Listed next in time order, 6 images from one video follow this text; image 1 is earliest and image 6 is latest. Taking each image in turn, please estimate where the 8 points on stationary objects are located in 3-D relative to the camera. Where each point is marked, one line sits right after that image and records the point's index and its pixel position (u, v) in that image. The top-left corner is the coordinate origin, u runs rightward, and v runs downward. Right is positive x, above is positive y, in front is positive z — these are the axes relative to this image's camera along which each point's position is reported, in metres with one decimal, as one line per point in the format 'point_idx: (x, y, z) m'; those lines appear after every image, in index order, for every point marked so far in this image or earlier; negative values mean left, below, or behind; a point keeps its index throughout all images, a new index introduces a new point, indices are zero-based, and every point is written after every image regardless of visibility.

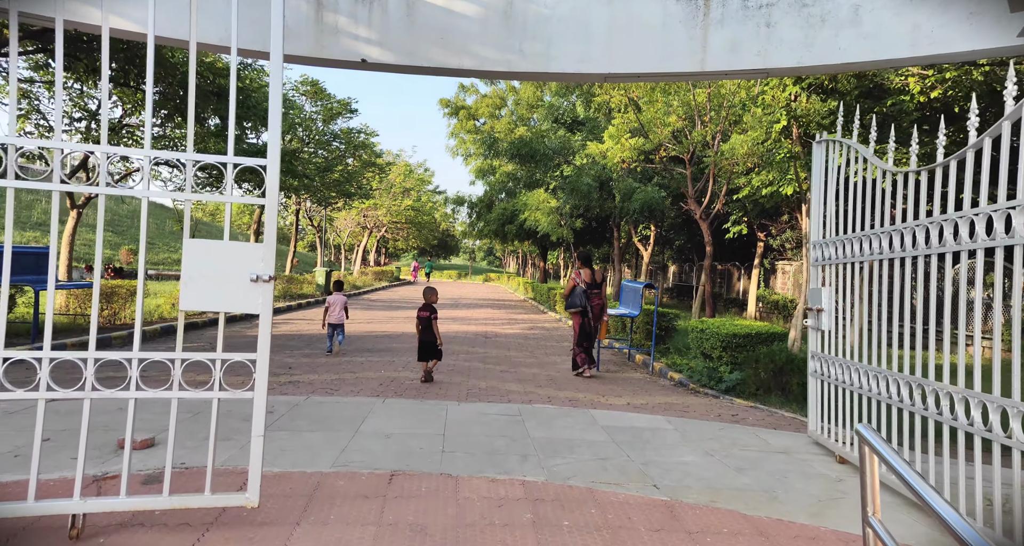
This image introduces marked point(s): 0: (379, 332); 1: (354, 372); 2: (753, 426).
0: (-2.6, -1.1, +13.3) m
1: (-1.7, -1.1, +7.6) m
2: (+2.0, -1.3, +5.6) m
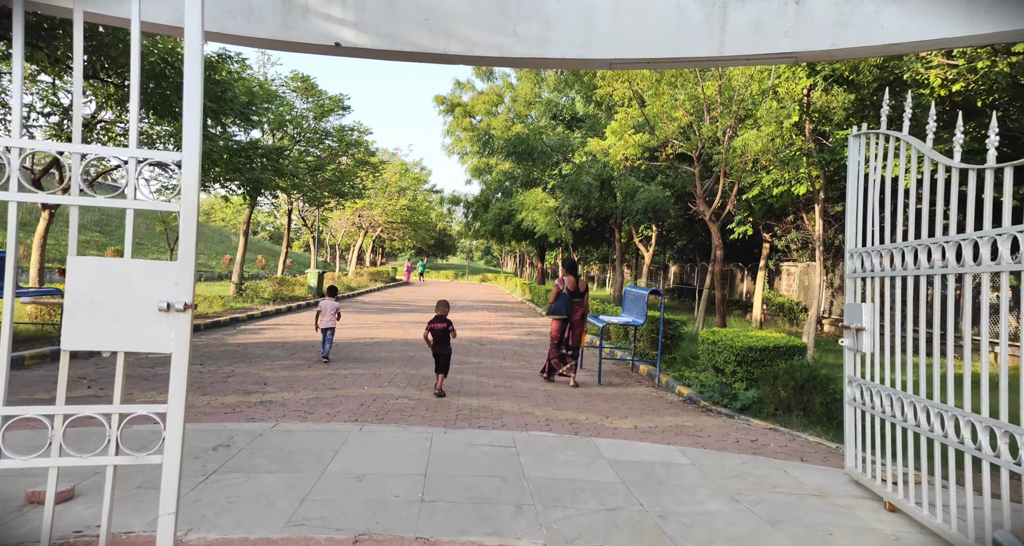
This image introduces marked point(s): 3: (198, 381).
0: (-2.6, -1.2, +12.6) m
1: (-1.8, -1.2, +6.9) m
2: (+1.9, -1.3, +5.0) m
3: (-3.2, -1.1, +7.0) m
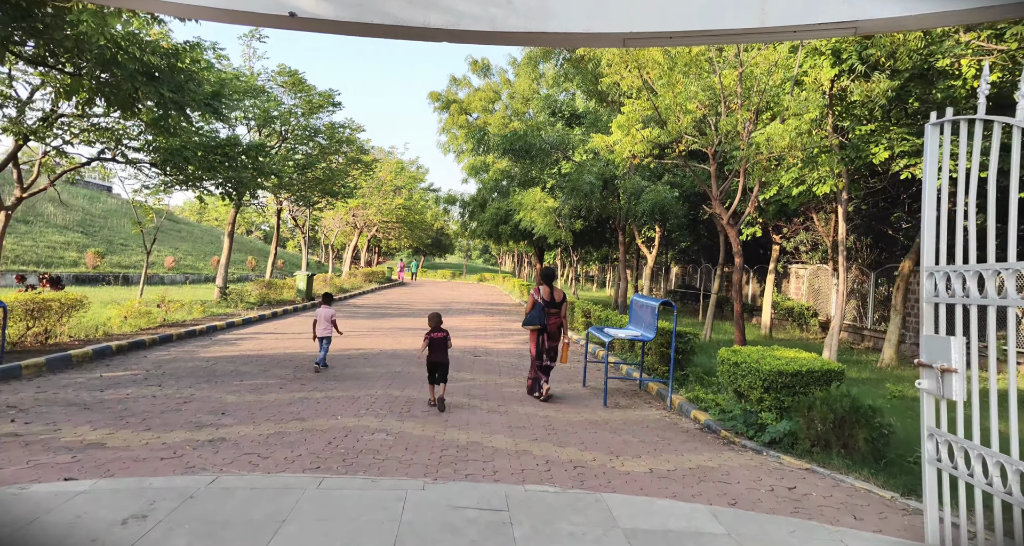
0: (-2.7, -1.3, +11.7) m
1: (-1.8, -1.3, +6.0) m
2: (+1.9, -1.5, +4.1) m
3: (-3.2, -1.2, +6.1) m
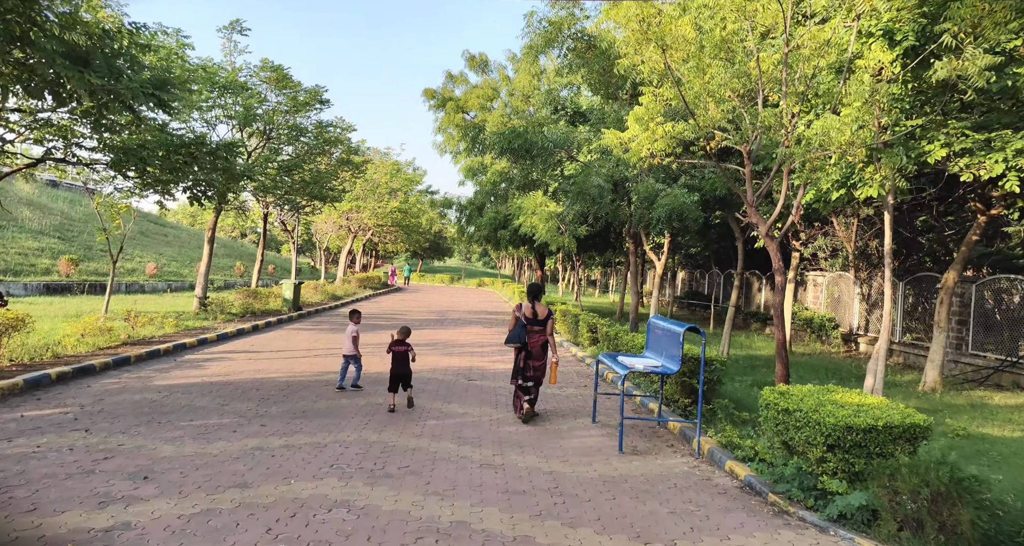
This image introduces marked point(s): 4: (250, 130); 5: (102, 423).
0: (-2.7, -1.5, +10.5) m
1: (-1.9, -1.5, +4.8) m
2: (+1.9, -1.6, +2.9) m
3: (-3.2, -1.4, +4.8) m
4: (-7.3, +4.0, +19.3) m
5: (-4.0, -1.4, +6.7) m
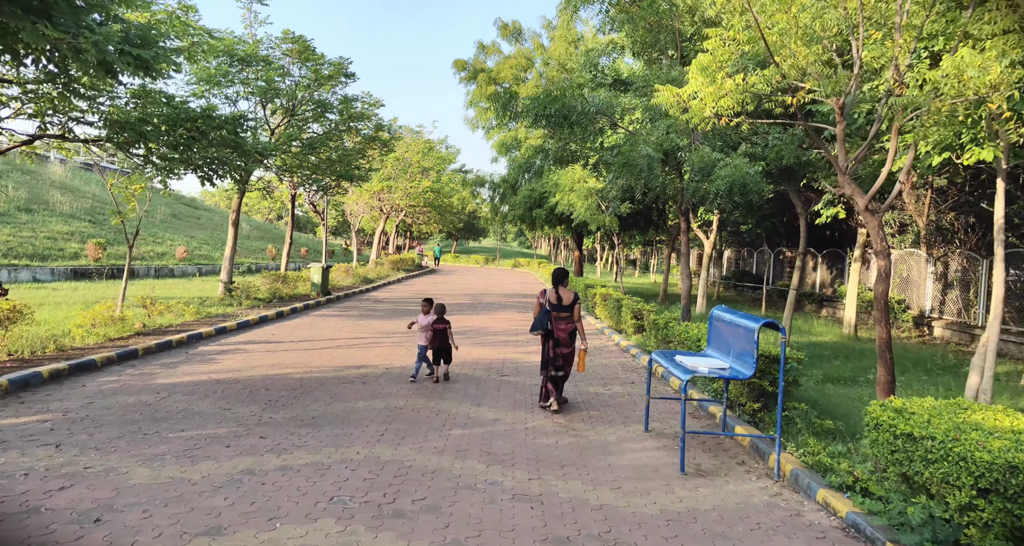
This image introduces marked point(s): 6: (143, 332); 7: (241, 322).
0: (-2.2, -1.3, +9.5) m
1: (-1.6, -1.4, +3.8) m
2: (+2.0, -1.6, +1.7) m
3: (-3.0, -1.4, +3.9) m
4: (-6.4, +4.4, +18.4) m
5: (-3.6, -1.4, +5.8) m
6: (-6.3, -1.0, +11.9) m
7: (-5.4, -1.0, +13.8) m
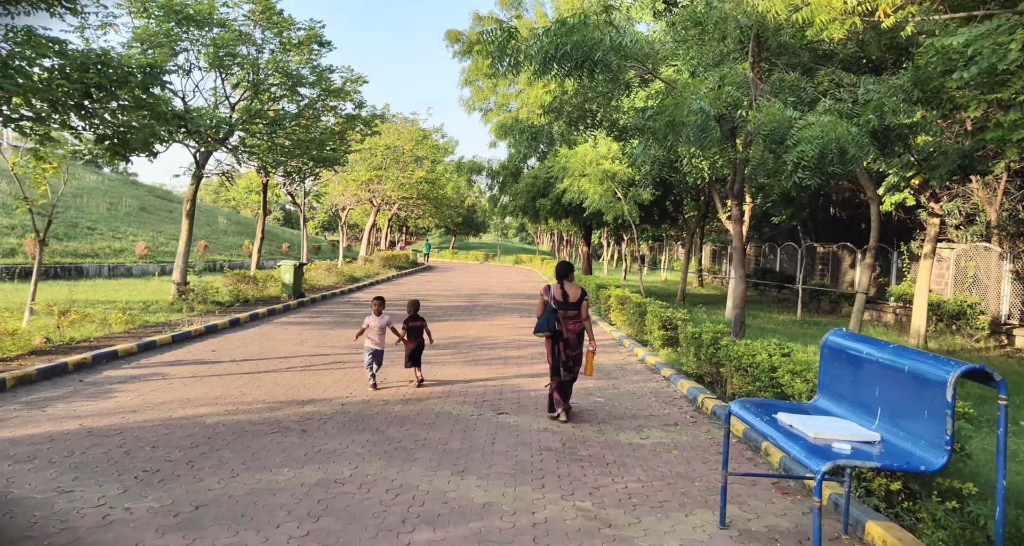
0: (-2.2, -1.3, +7.0) m
1: (-1.6, -1.5, +1.3) m
2: (+2.0, -1.7, -0.8) m
3: (-3.0, -1.4, +1.4) m
4: (-6.4, +4.5, +15.9) m
5: (-3.6, -1.4, +3.3) m
6: (-6.3, -1.0, +9.3) m
7: (-5.4, -1.0, +11.3) m
